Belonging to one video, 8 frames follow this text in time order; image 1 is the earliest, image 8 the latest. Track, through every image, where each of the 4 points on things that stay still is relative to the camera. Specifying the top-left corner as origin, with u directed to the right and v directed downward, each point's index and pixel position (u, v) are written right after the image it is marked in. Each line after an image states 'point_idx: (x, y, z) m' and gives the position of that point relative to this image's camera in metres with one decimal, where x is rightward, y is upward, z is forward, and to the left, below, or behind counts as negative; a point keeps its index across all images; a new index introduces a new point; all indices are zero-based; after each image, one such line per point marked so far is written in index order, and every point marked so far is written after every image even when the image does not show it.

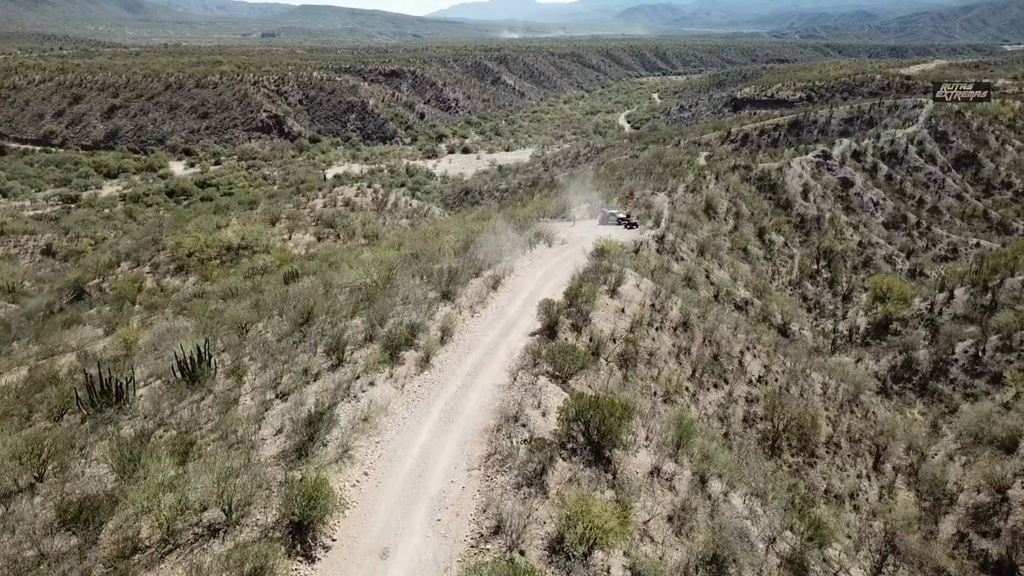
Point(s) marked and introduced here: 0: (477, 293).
0: (-0.8, -0.1, +18.0) m
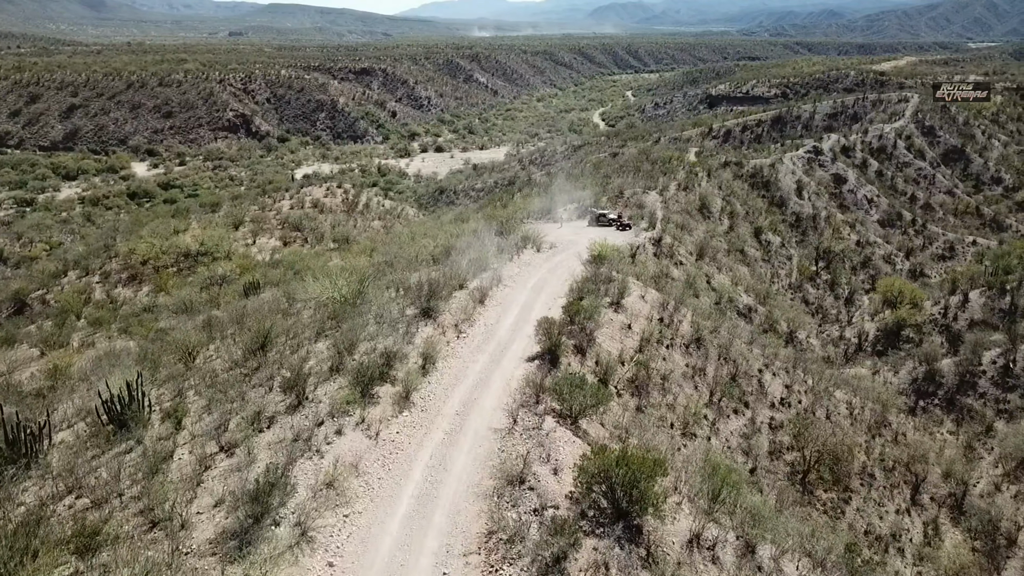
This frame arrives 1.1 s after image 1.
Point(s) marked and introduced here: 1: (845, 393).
0: (-1.0, -0.4, +15.7) m
1: (+7.9, -2.5, +18.5) m
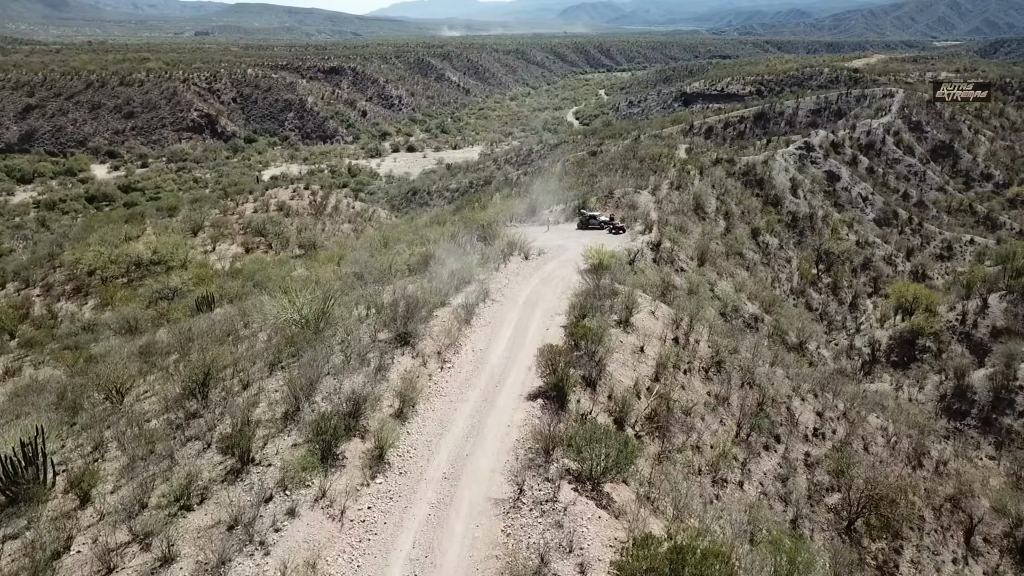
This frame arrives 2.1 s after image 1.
0: (-1.1, -0.7, +13.3) m
1: (+7.7, -2.7, +16.4) m
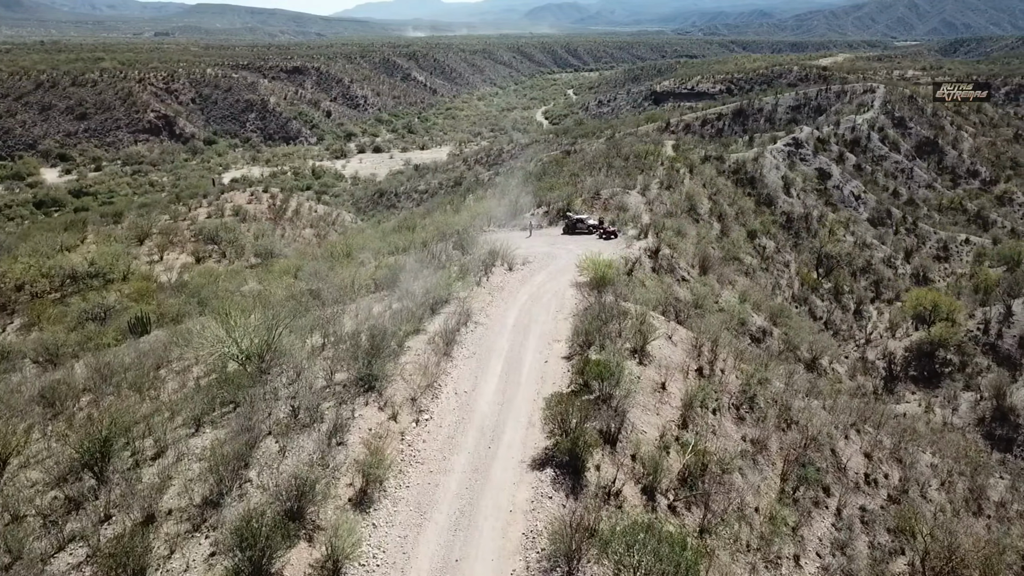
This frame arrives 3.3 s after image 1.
0: (-1.3, -1.1, +10.7) m
1: (+7.5, -2.9, +14.2) m
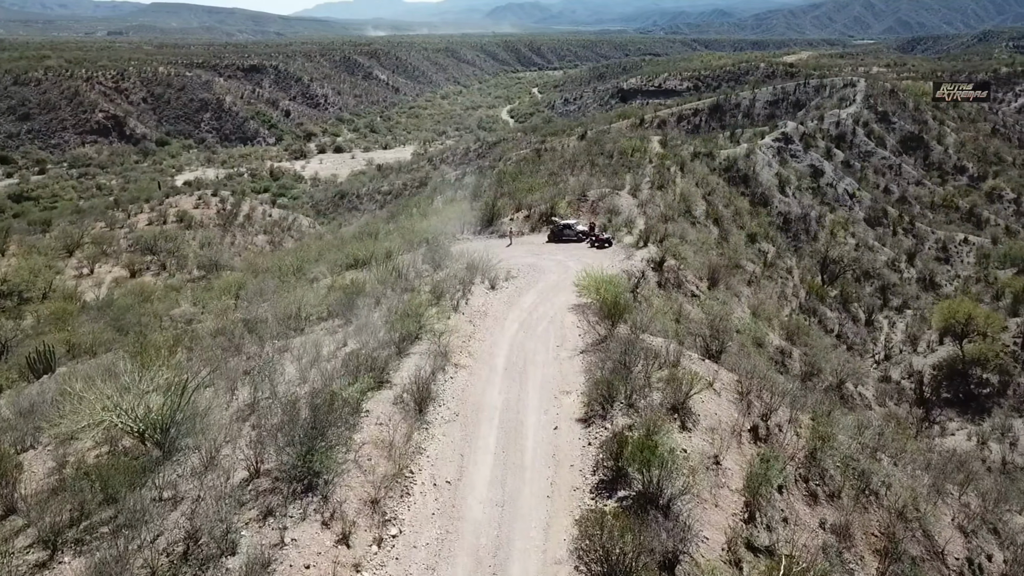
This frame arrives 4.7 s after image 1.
0: (-1.3, -1.5, +7.7) m
1: (+7.4, -3.3, +11.5) m
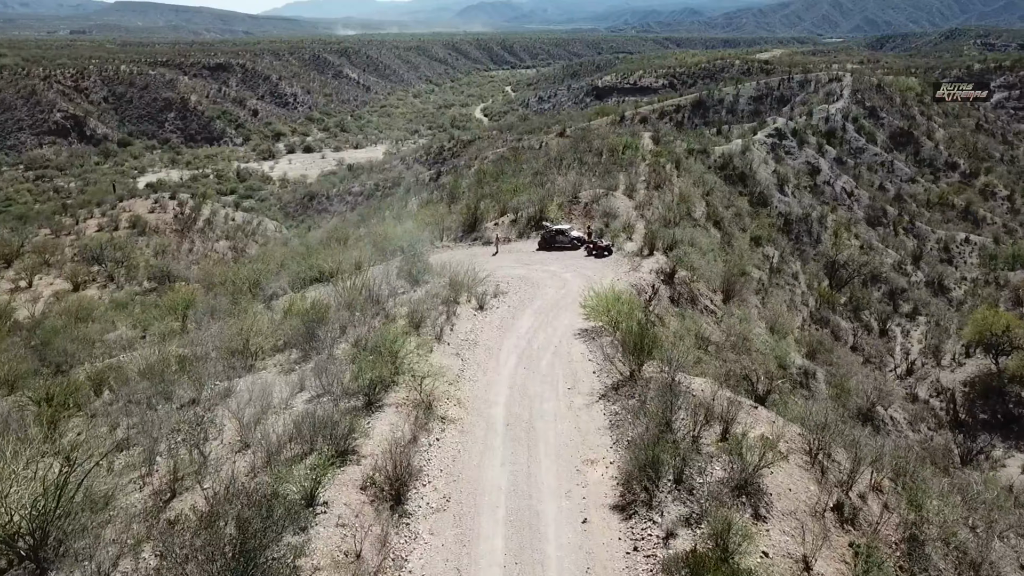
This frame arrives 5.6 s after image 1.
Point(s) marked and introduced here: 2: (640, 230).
0: (-1.1, -1.9, +5.4) m
1: (+7.4, -3.5, +9.5) m
2: (+3.0, +1.4, +18.4) m
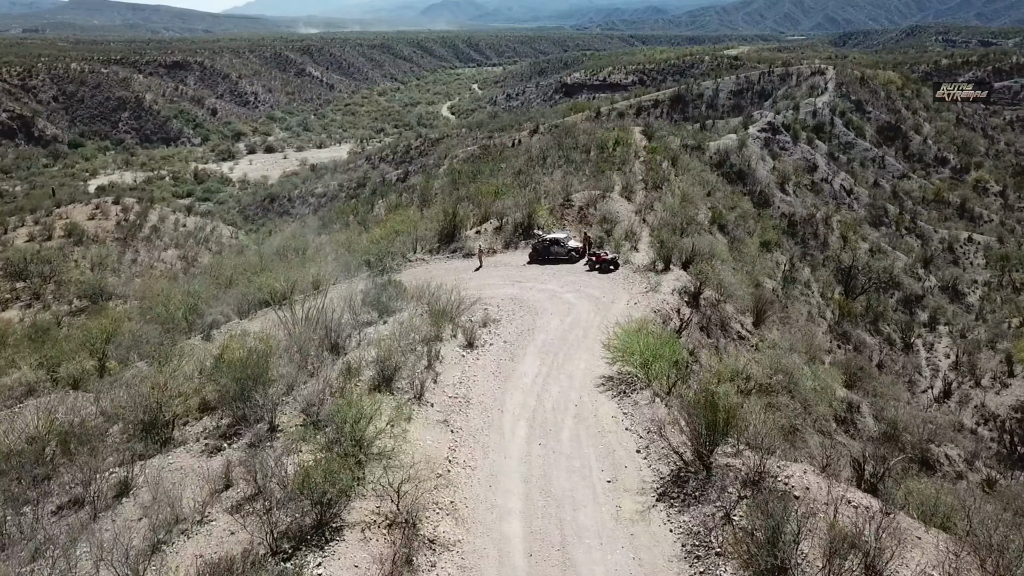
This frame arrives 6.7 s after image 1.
0: (-0.9, -2.3, +2.7) m
1: (+7.5, -3.8, +7.2) m
2: (+2.7, +1.0, +15.9) m
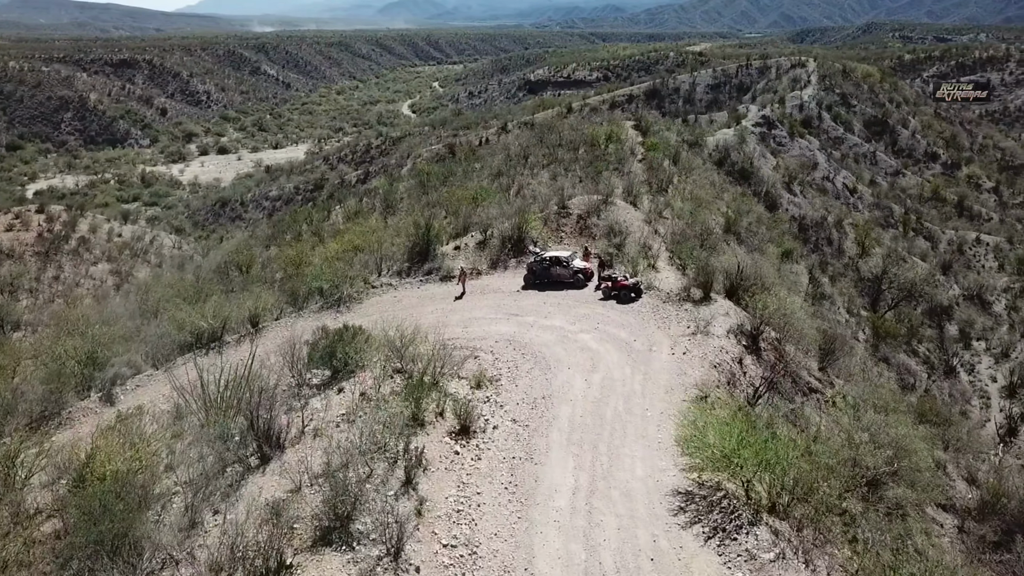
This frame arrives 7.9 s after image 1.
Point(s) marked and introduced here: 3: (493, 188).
0: (-0.4, -2.9, -0.4) m
1: (+7.8, -4.2, +4.5) m
2: (+2.5, +0.6, +13.0) m
3: (-0.6, +2.2, +17.3) m
